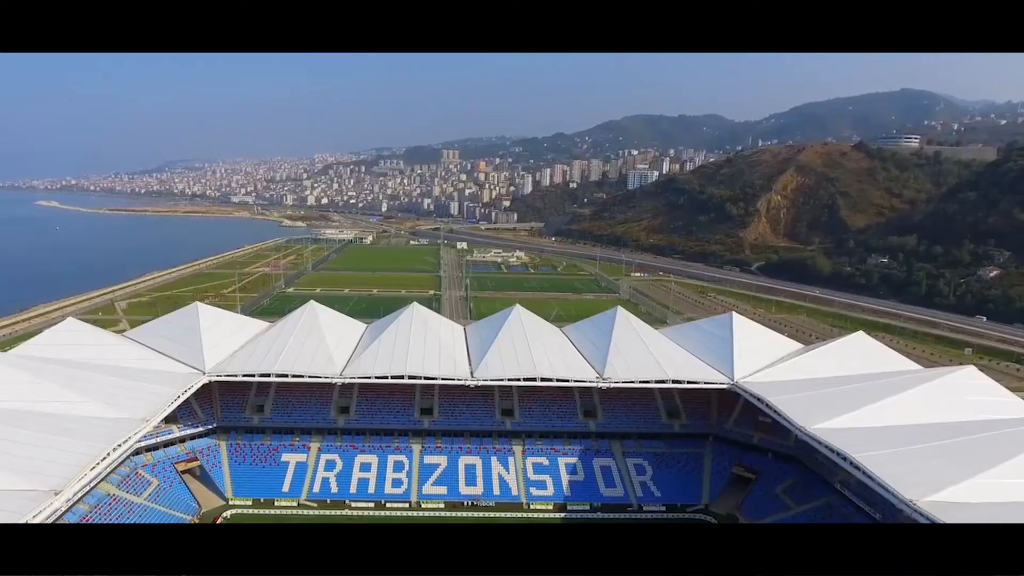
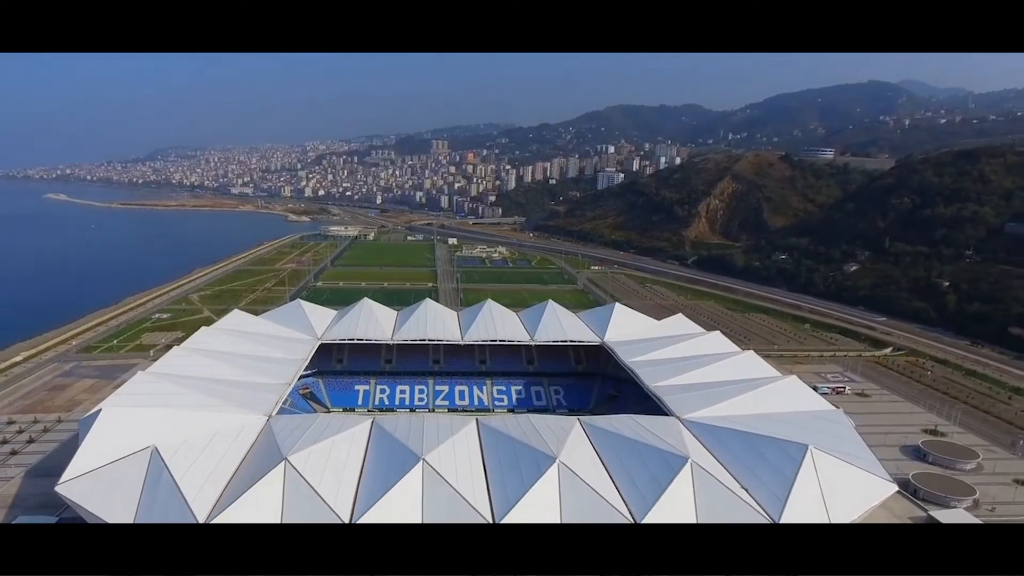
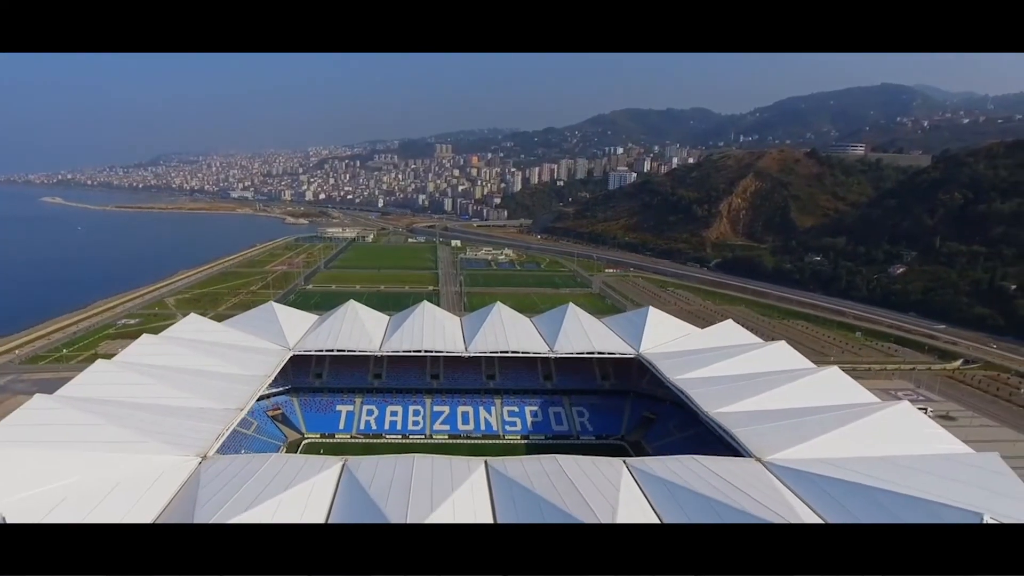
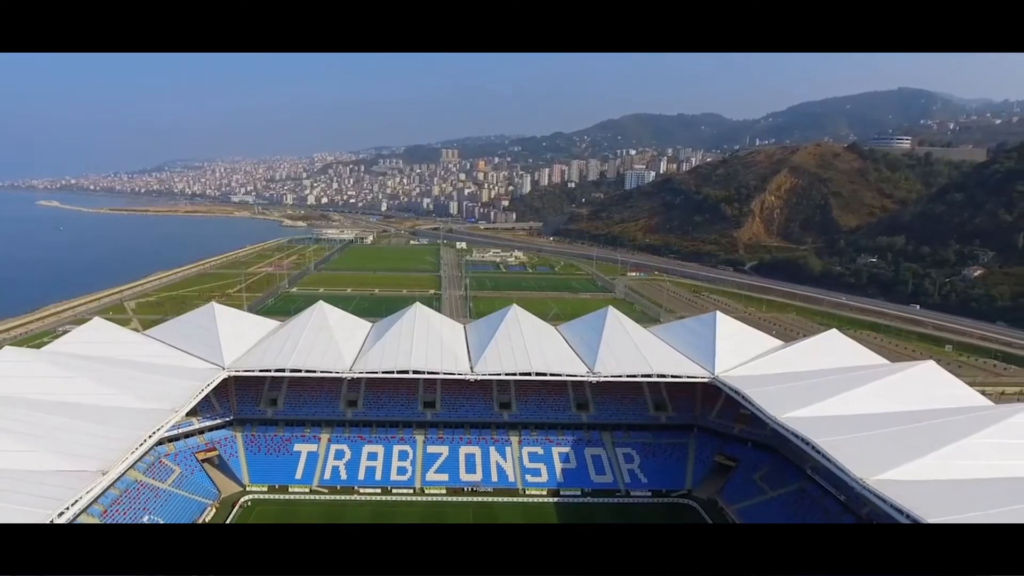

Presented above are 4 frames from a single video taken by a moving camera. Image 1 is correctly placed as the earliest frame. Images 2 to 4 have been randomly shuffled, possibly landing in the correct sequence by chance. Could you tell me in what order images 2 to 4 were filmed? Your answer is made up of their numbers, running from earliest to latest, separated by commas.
4, 3, 2
